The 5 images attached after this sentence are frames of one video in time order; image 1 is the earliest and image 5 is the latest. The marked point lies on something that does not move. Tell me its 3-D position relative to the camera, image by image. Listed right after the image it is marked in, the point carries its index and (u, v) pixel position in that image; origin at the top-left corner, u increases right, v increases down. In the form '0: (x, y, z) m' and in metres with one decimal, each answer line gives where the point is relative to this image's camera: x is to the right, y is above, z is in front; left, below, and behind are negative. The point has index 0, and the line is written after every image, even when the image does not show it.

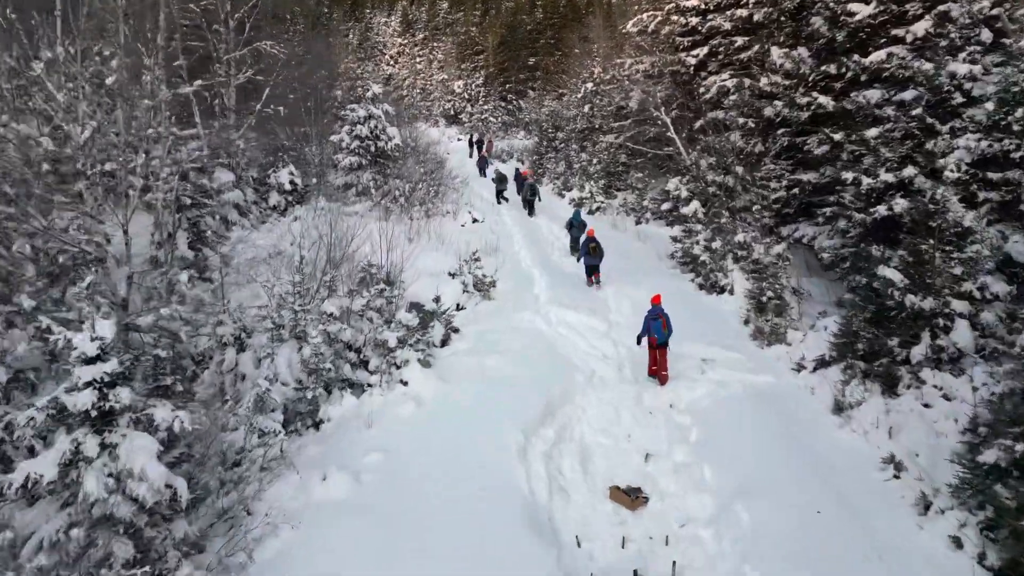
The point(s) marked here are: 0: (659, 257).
0: (+2.9, +0.8, +13.8) m
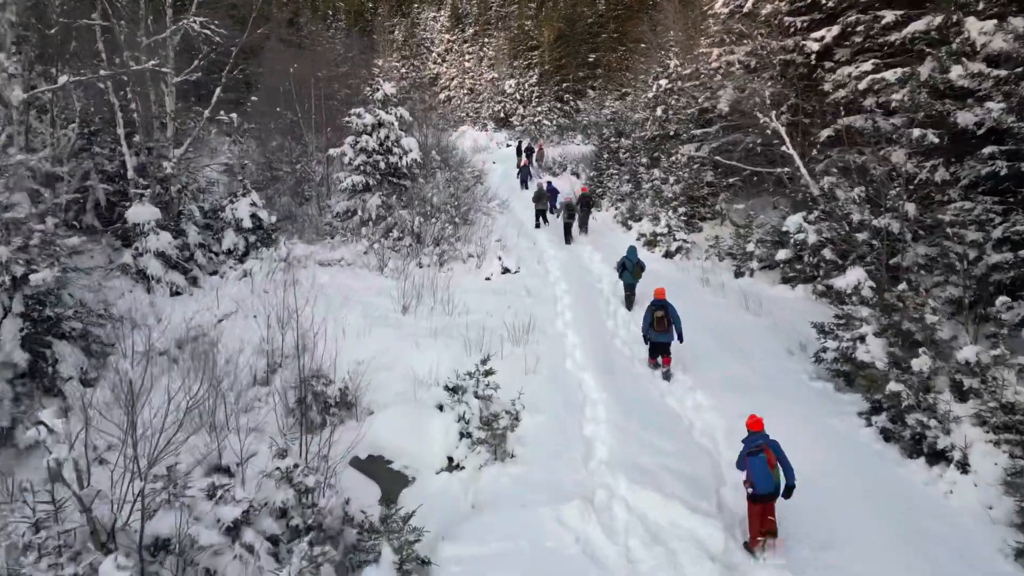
0: (+3.4, -0.6, +9.0) m
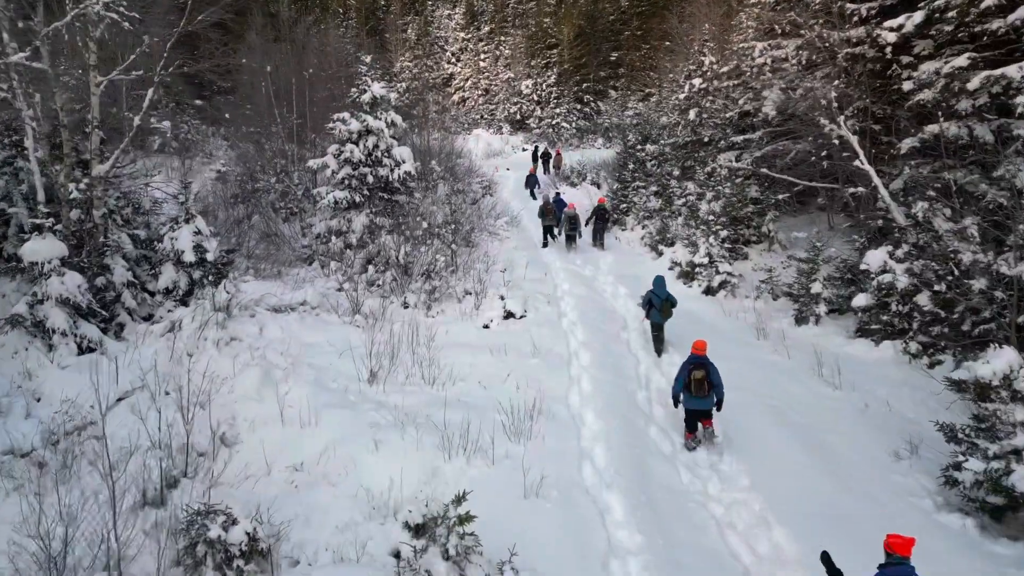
0: (+3.4, -1.2, +6.7) m
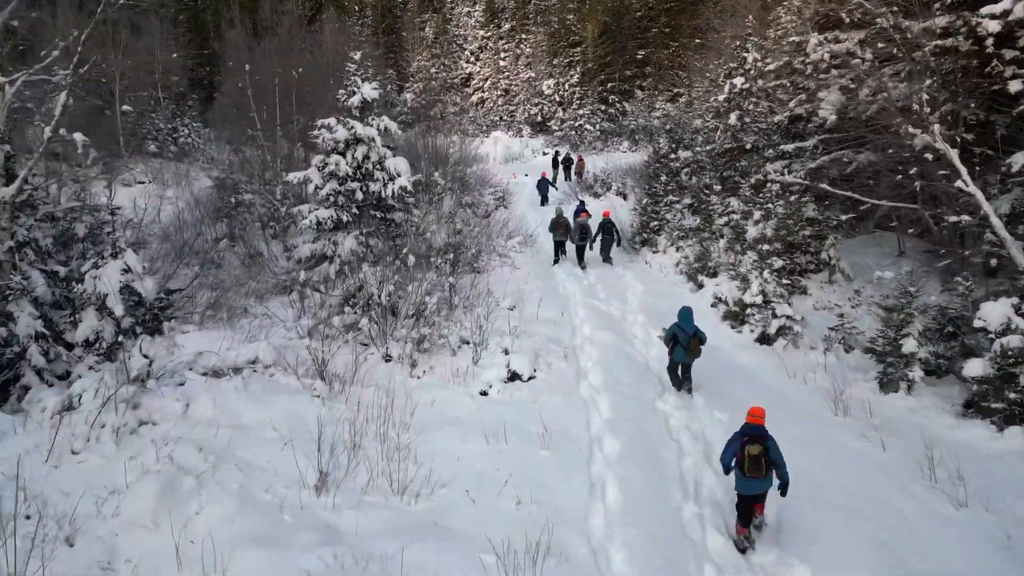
0: (+3.4, -1.8, +4.7) m
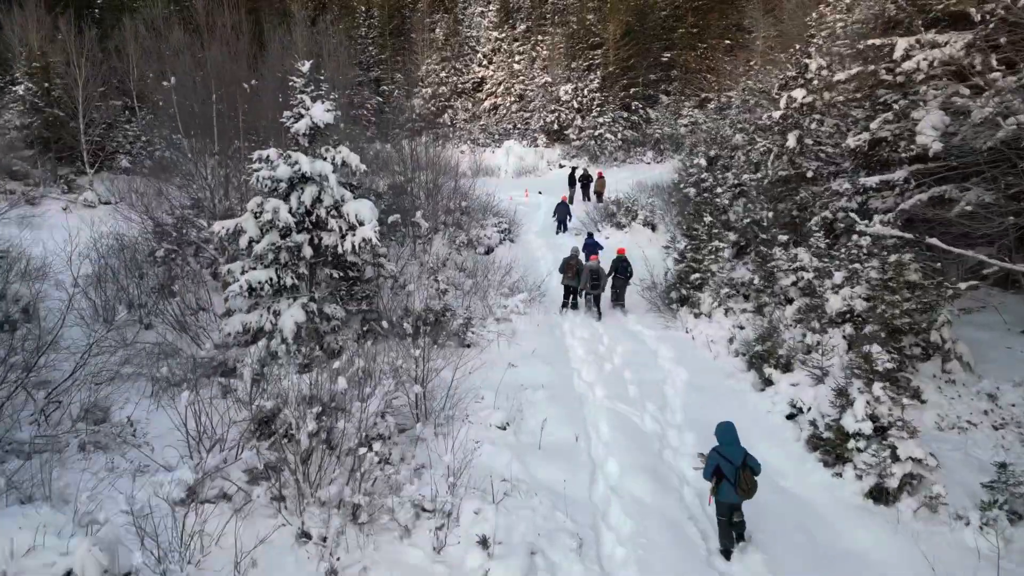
0: (+3.2, -2.9, +1.8) m
